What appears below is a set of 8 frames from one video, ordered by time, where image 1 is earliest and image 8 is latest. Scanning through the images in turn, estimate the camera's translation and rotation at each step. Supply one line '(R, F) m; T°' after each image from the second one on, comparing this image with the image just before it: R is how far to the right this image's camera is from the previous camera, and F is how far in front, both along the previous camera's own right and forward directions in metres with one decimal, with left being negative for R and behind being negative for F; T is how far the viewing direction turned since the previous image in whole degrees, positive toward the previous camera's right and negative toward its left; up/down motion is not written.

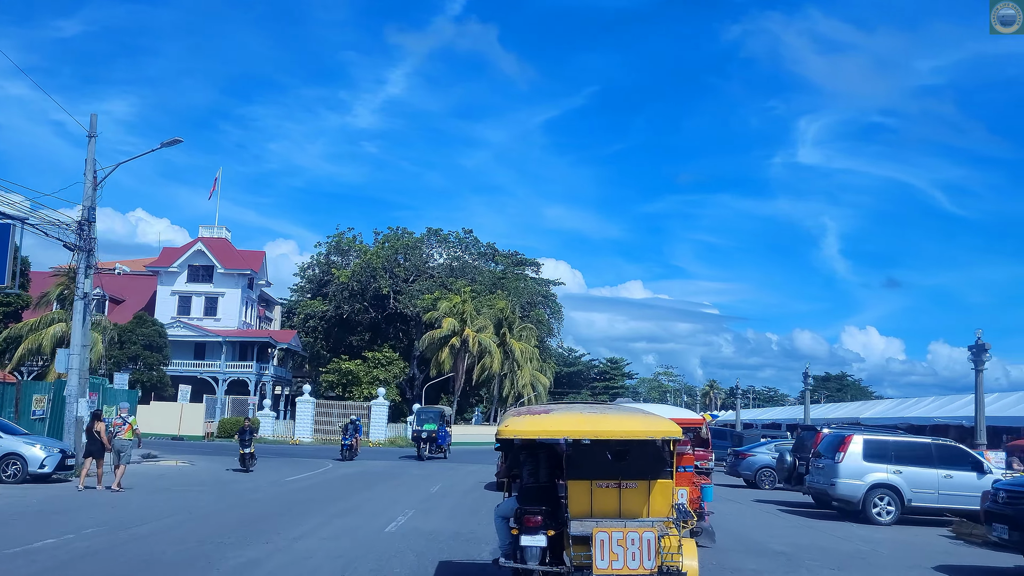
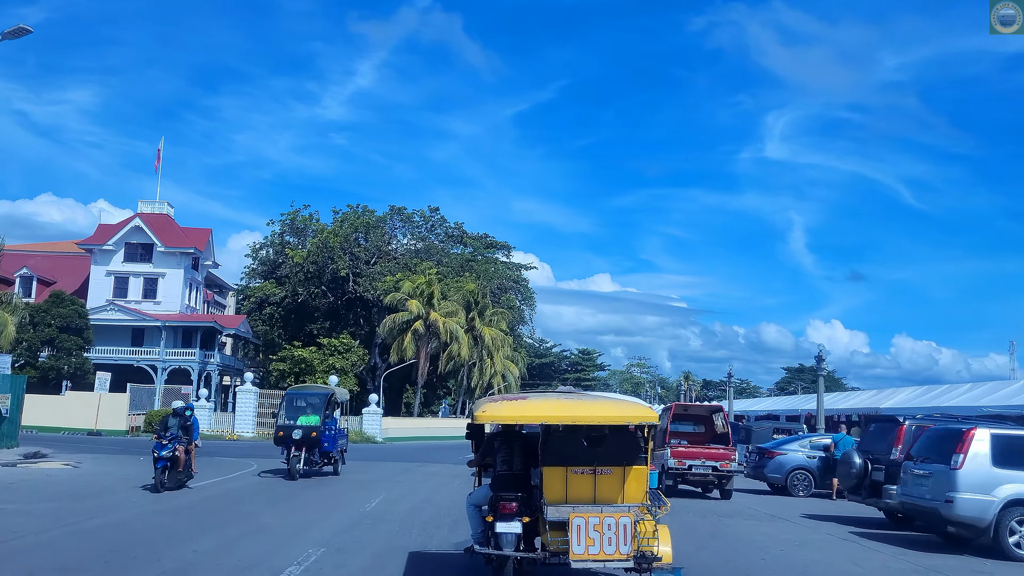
(0.0, +4.3) m; +2°
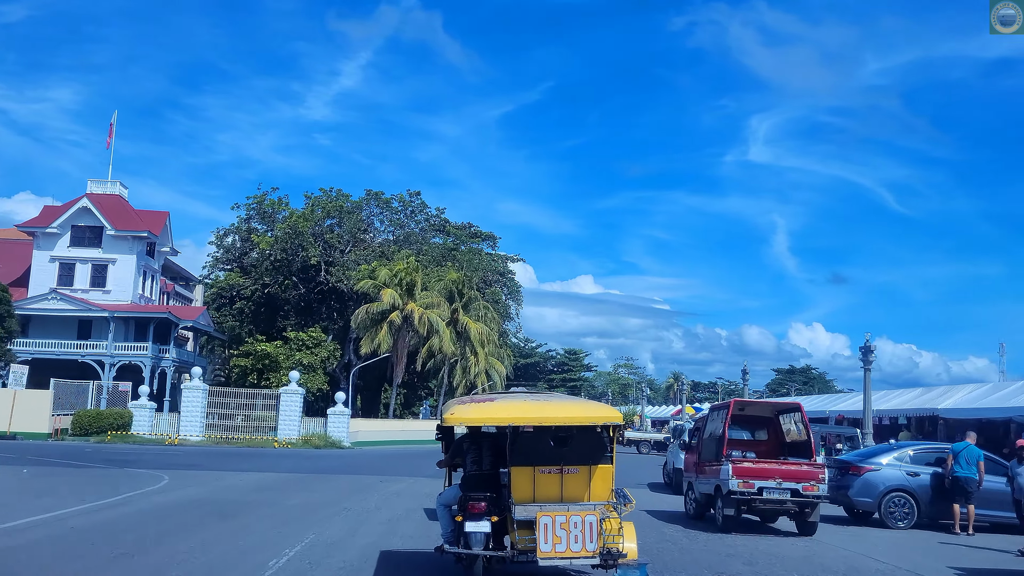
(-0.2, +4.3) m; +1°
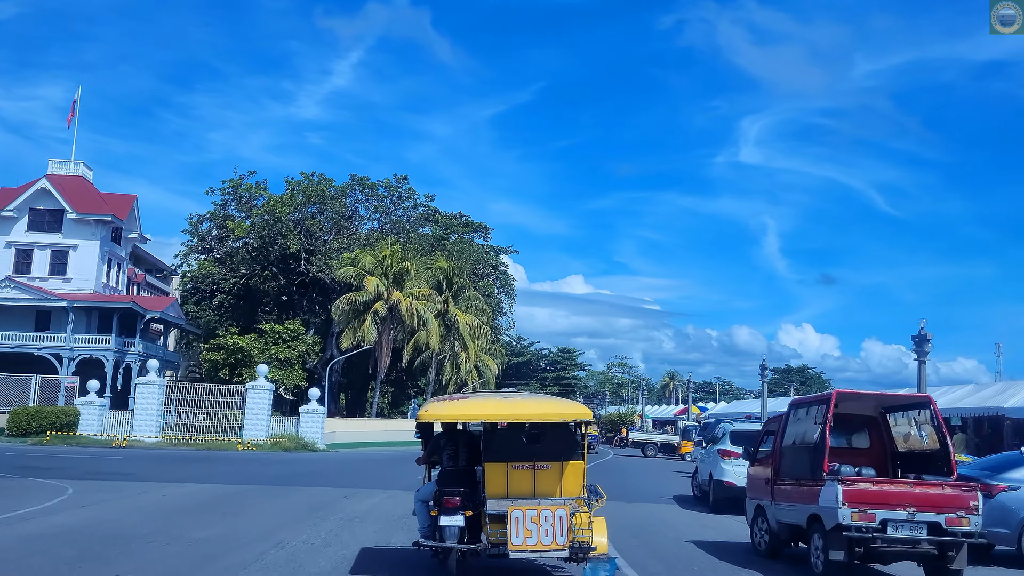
(-0.2, +3.3) m; +1°
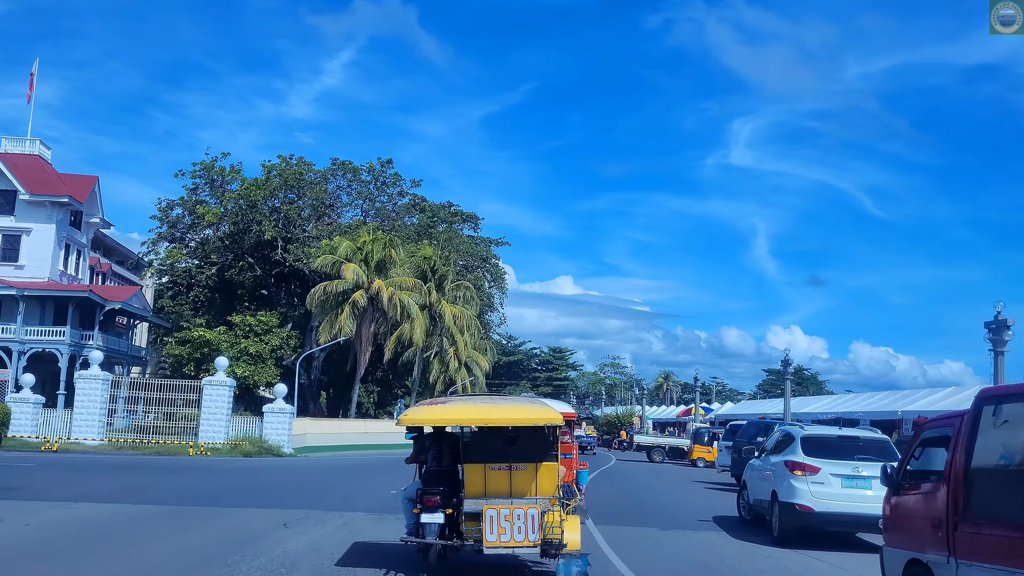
(-0.2, +3.3) m; +1°
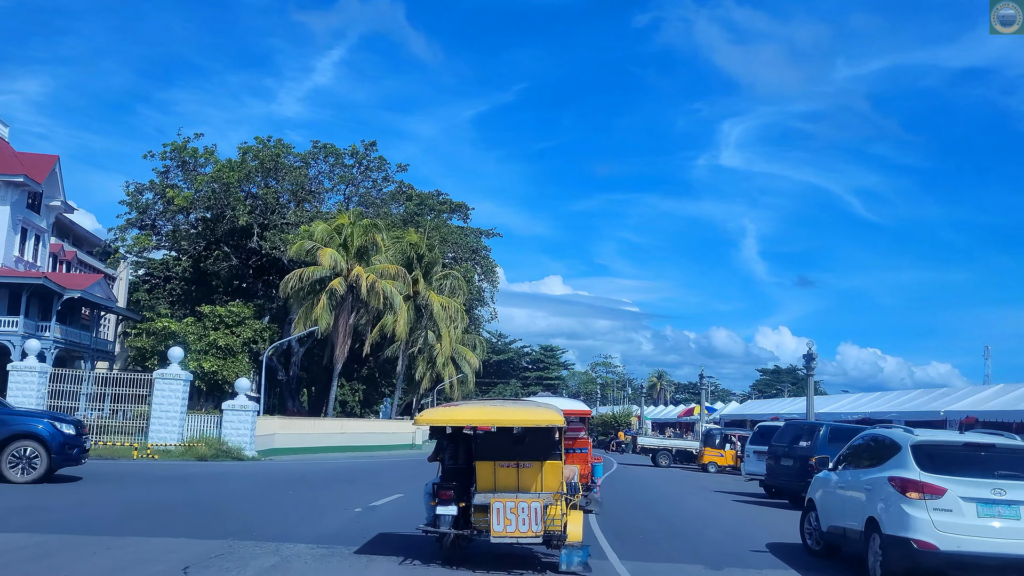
(-0.1, +2.8) m; +1°
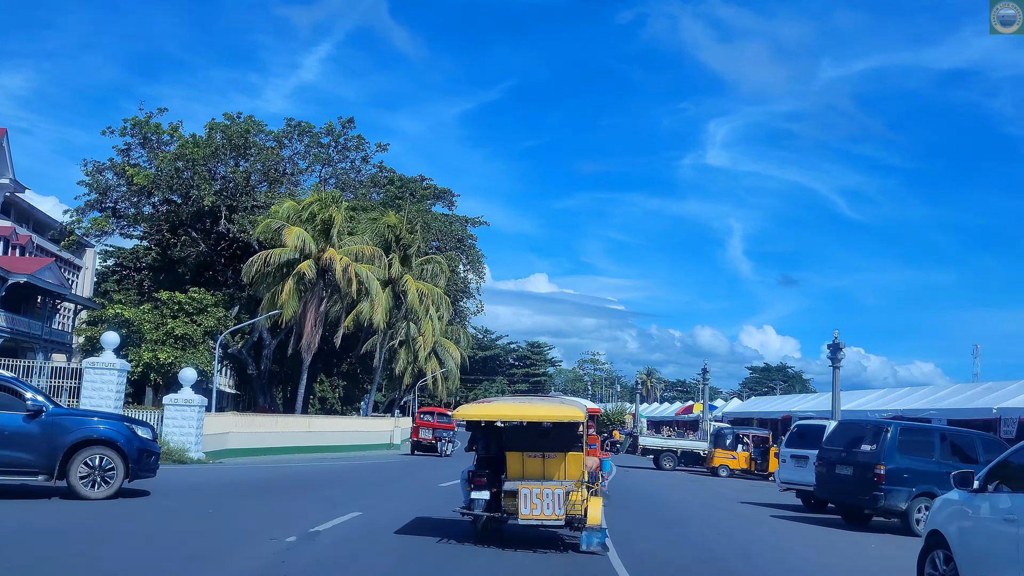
(-0.1, +2.9) m; +1°
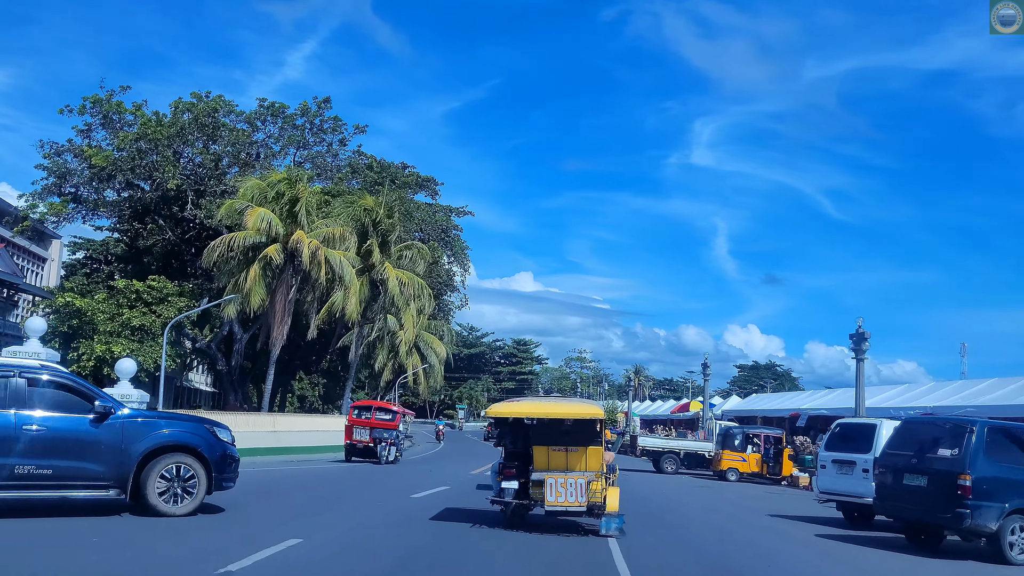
(0.0, +2.3) m; +1°
